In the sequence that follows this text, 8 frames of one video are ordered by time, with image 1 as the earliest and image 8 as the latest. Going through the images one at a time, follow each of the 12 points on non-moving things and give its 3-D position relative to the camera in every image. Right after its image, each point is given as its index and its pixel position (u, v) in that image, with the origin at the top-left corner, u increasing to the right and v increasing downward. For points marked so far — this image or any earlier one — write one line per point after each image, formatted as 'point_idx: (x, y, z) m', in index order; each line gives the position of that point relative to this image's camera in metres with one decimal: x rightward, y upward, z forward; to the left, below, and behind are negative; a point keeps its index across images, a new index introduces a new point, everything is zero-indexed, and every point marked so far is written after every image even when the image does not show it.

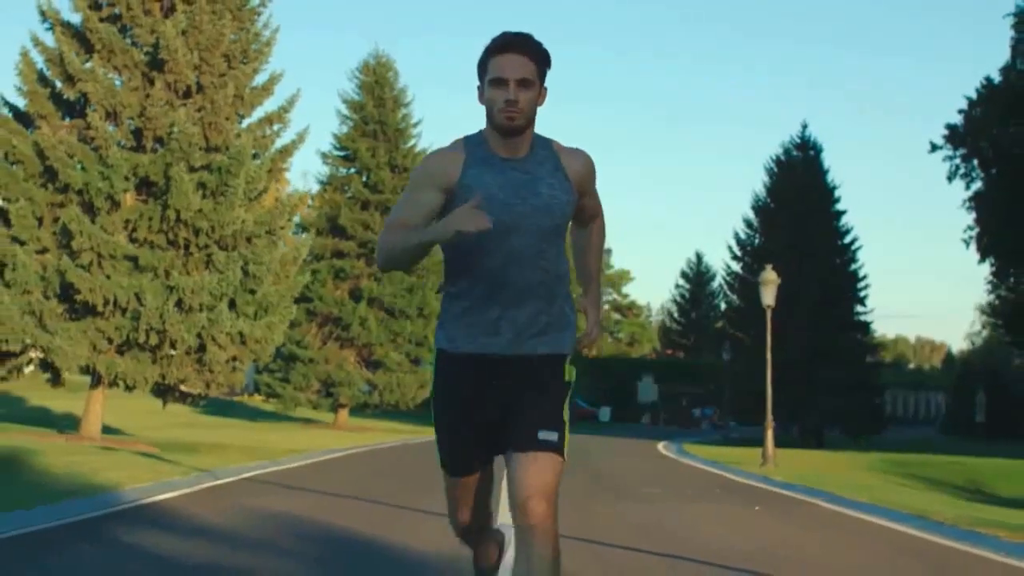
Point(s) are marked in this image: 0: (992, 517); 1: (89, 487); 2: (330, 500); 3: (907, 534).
0: (+5.8, -2.7, +16.4) m
1: (-4.9, -2.3, +16.1) m
2: (-1.8, -2.3, +14.9) m
3: (+4.1, -2.4, +14.0) m
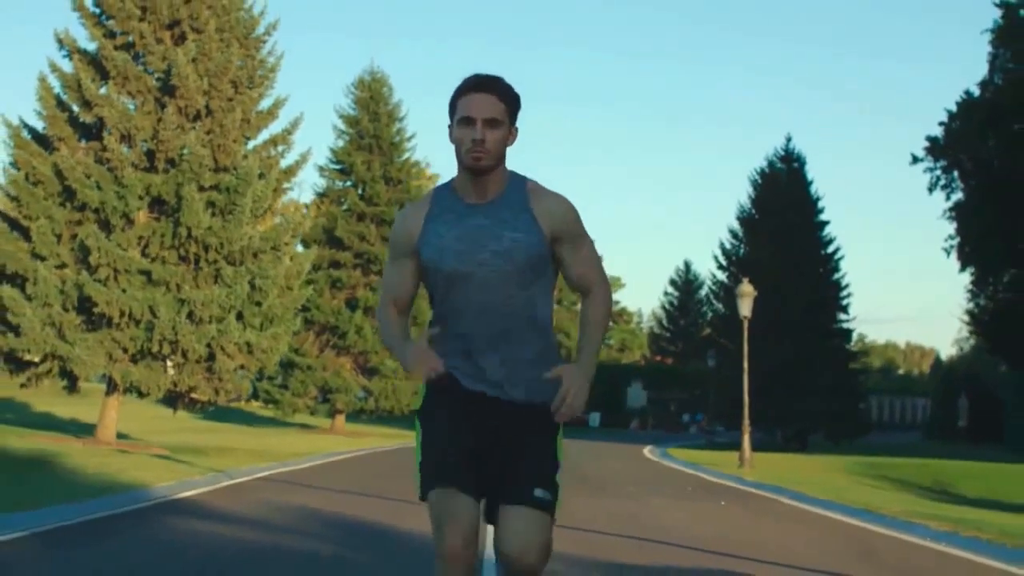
0: (+5.7, -2.9, +18.1) m
1: (-5.0, -2.5, +17.8) m
2: (-1.9, -2.5, +16.6) m
3: (+4.0, -2.7, +15.7) m
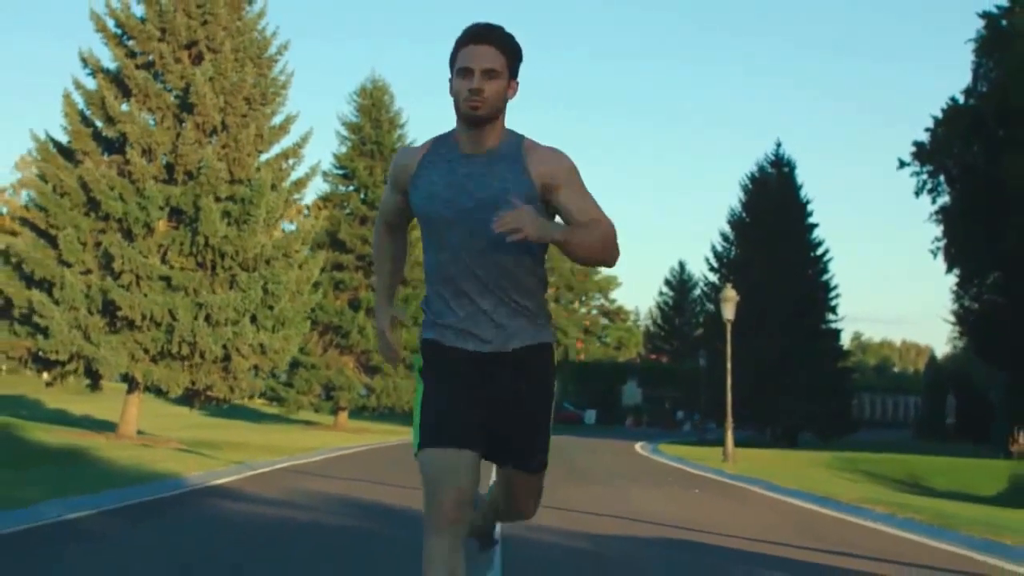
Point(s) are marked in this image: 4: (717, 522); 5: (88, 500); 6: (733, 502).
0: (+5.6, -3.0, +20.1) m
1: (-5.0, -2.7, +19.7) m
2: (-2.0, -2.6, +18.5) m
3: (+3.9, -2.8, +17.6) m
4: (+2.4, -2.6, +15.4) m
5: (-4.6, -2.3, +15.3) m
6: (+3.0, -2.8, +18.4) m
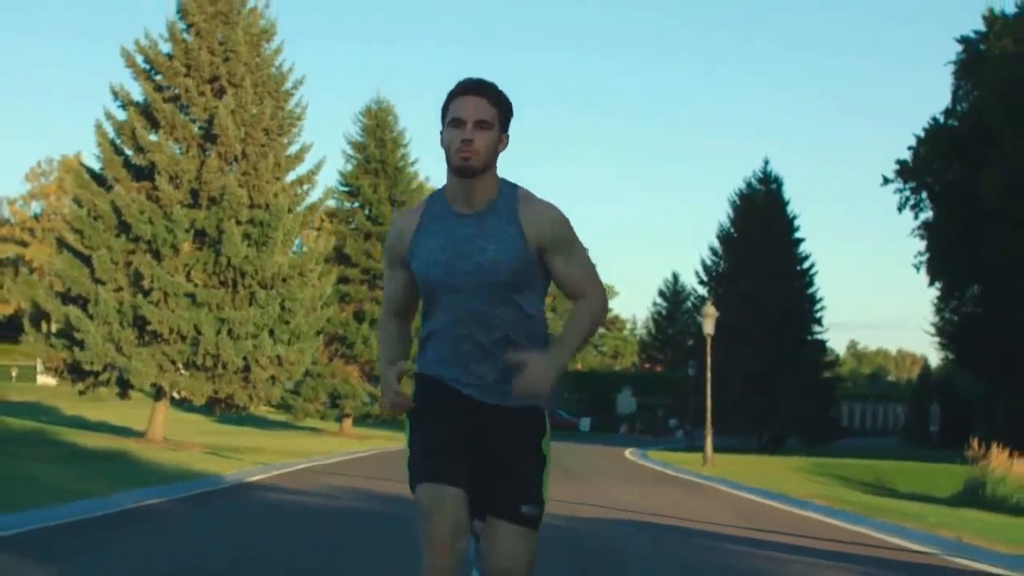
0: (+5.5, -3.4, +22.8) m
1: (-5.1, -3.0, +22.4) m
2: (-2.0, -3.0, +21.2) m
3: (+3.8, -3.2, +20.3) m
4: (+2.3, -2.9, +18.2) m
5: (-4.7, -2.7, +18.0) m
6: (+3.0, -3.2, +21.1) m
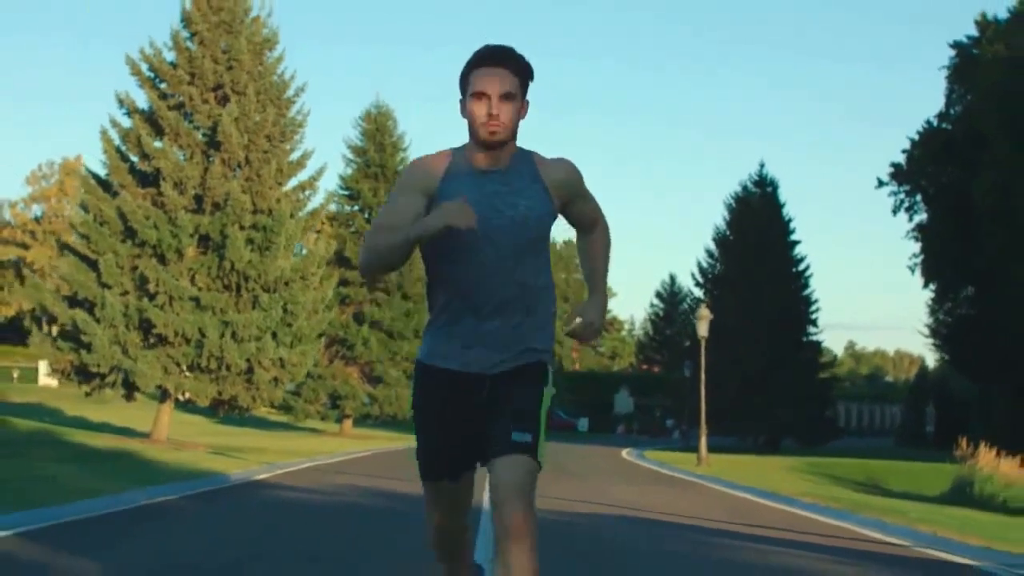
0: (+5.5, -3.5, +23.5) m
1: (-5.2, -3.1, +23.1) m
2: (-2.1, -3.0, +21.9) m
3: (+3.8, -3.2, +21.0) m
4: (+2.3, -3.0, +18.9) m
5: (-4.7, -2.7, +18.7) m
6: (+2.9, -3.3, +21.8) m
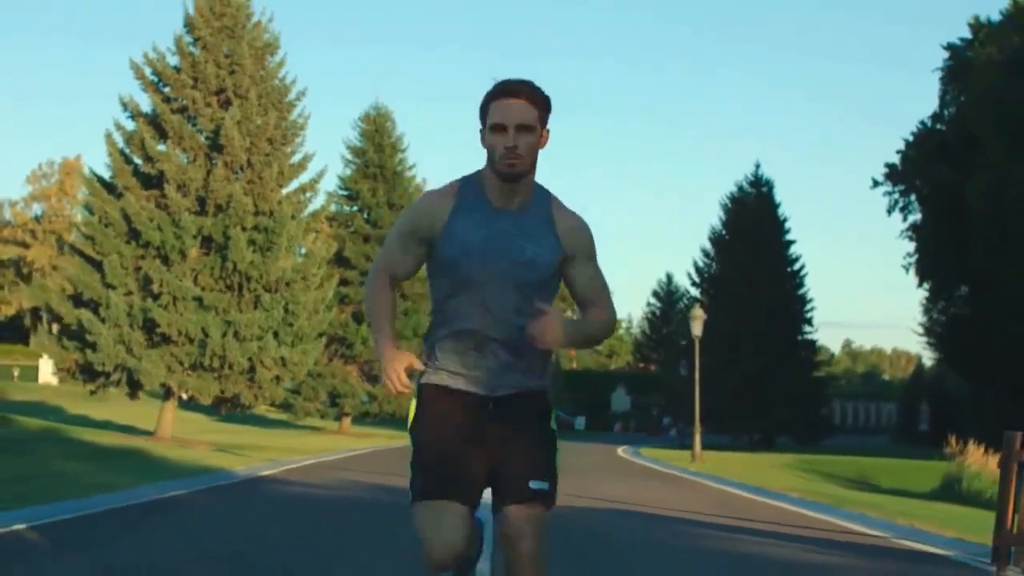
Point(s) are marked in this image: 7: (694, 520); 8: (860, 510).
0: (+5.4, -3.5, +24.1) m
1: (-5.2, -3.1, +23.7) m
2: (-2.1, -3.1, +22.5) m
3: (+3.8, -3.2, +21.7) m
4: (+2.2, -3.0, +19.5) m
5: (-4.8, -2.8, +19.3) m
6: (+2.9, -3.3, +22.4) m
7: (+2.2, -2.8, +16.7) m
8: (+4.5, -2.9, +18.1) m
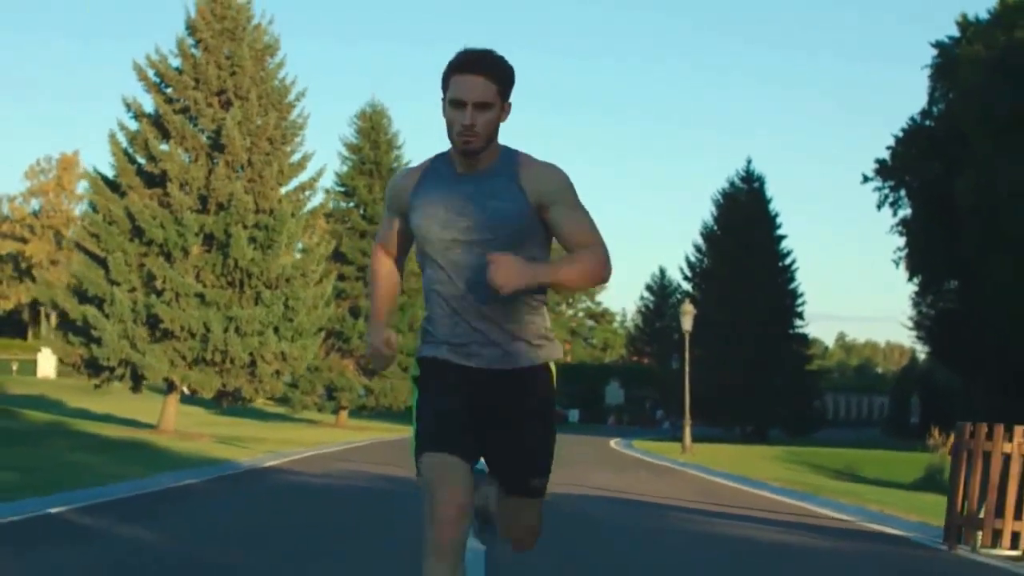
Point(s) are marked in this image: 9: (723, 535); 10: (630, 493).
0: (+5.3, -3.5, +25.1) m
1: (-5.3, -3.1, +24.6) m
2: (-2.2, -3.0, +23.4) m
3: (+3.7, -3.2, +22.6) m
4: (+2.2, -3.0, +20.4) m
5: (-4.9, -2.7, +20.2) m
6: (+2.8, -3.3, +23.3) m
7: (+2.1, -2.8, +17.6) m
8: (+4.4, -2.9, +19.0) m
9: (+2.1, -2.5, +13.9) m
10: (+1.7, -2.9, +19.5) m
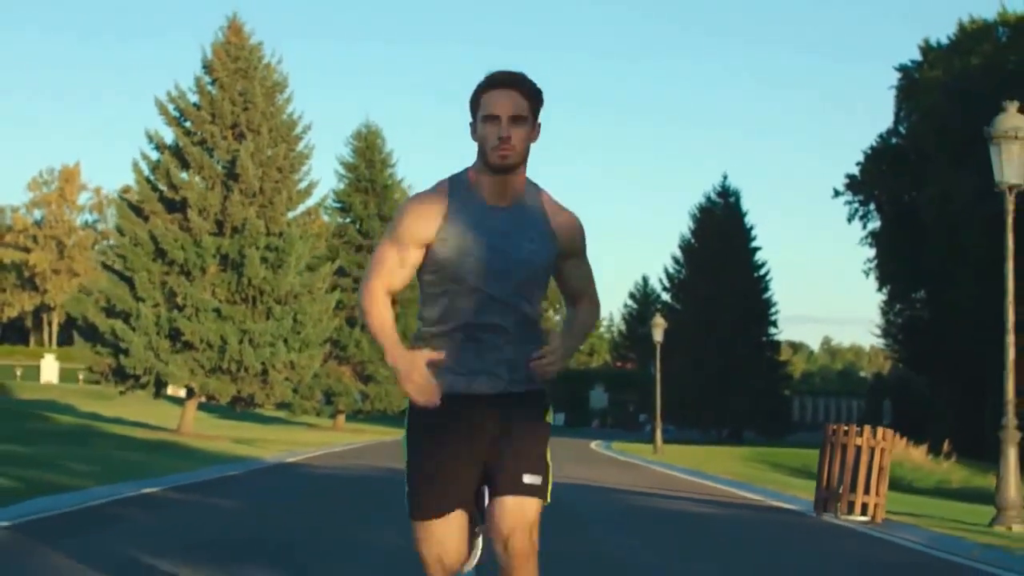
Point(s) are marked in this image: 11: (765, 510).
0: (+5.0, -3.9, +28.9) m
1: (-5.6, -3.5, +28.3) m
2: (-2.5, -3.4, +27.2) m
3: (+3.4, -3.6, +26.4) m
4: (+1.9, -3.4, +24.2) m
5: (-5.1, -3.1, +23.9) m
6: (+2.5, -3.7, +27.1) m
7: (+1.9, -3.2, +21.4) m
8: (+4.2, -3.3, +22.8) m
9: (+1.9, -2.9, +17.7) m
10: (+1.4, -3.3, +23.3) m
11: (+3.3, -2.8, +17.5) m
